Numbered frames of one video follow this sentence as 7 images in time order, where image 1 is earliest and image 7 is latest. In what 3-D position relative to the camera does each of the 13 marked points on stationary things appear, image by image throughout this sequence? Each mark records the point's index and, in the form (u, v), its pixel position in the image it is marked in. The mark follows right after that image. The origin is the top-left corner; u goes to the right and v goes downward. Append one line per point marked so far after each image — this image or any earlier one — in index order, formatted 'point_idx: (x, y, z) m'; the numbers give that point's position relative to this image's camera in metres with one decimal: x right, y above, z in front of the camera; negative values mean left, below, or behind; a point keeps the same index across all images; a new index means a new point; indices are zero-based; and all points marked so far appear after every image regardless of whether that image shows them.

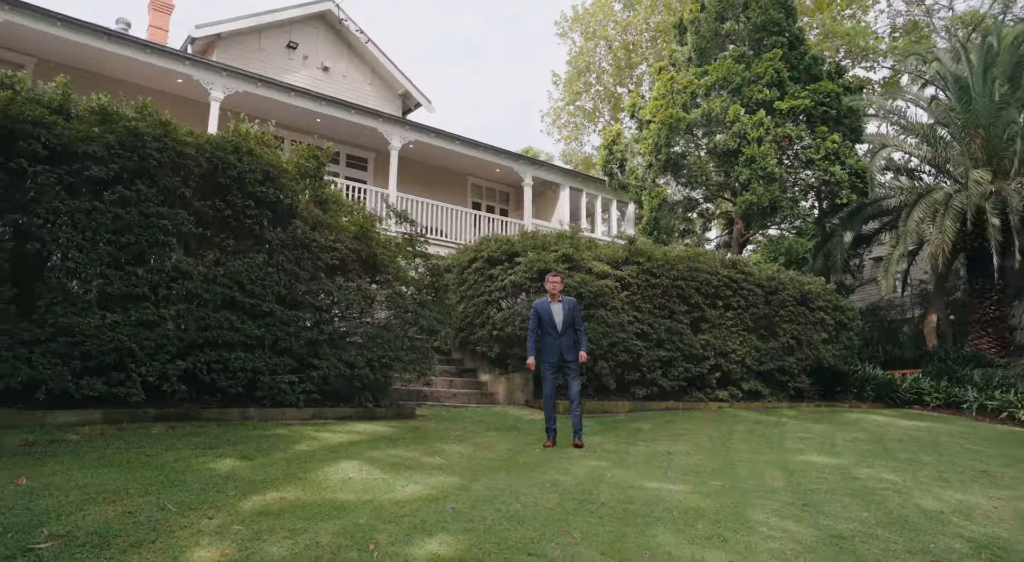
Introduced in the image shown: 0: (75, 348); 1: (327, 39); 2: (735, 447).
0: (-3.6, -0.5, +5.2) m
1: (-5.7, +7.4, +19.1) m
2: (+2.9, -2.2, +8.1) m
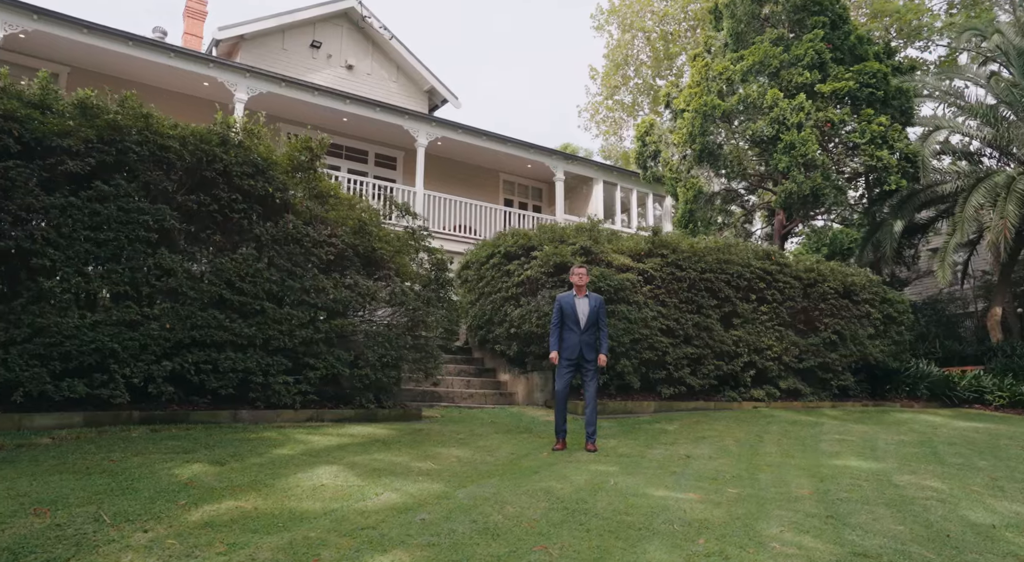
0: (-3.7, -0.5, +5.0) m
1: (-4.9, +7.4, +19.1) m
2: (+3.0, -2.0, +7.6) m
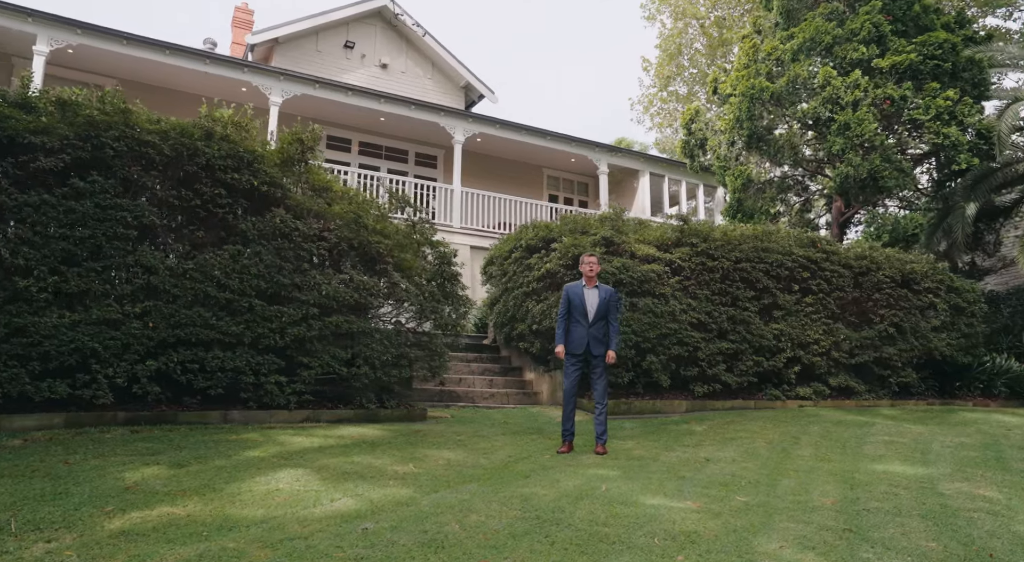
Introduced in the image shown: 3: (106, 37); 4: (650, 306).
0: (-3.8, -0.5, +5.0) m
1: (-3.9, +7.4, +19.1) m
2: (+3.1, -1.9, +6.9) m
3: (-8.9, +5.4, +13.9) m
4: (+2.0, -0.4, +9.2) m
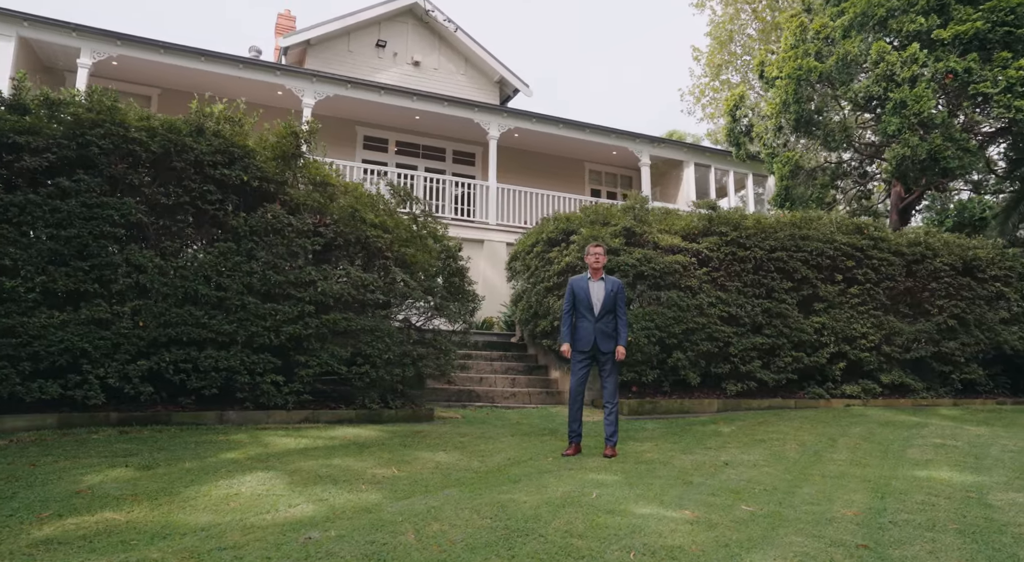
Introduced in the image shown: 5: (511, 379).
0: (-3.9, -0.5, +5.0) m
1: (-2.9, +7.5, +19.1) m
2: (+3.2, -1.8, +6.3) m
3: (-8.3, +5.3, +14.3) m
4: (+2.2, -0.3, +8.6) m
5: (0.0, -1.5, +9.9) m
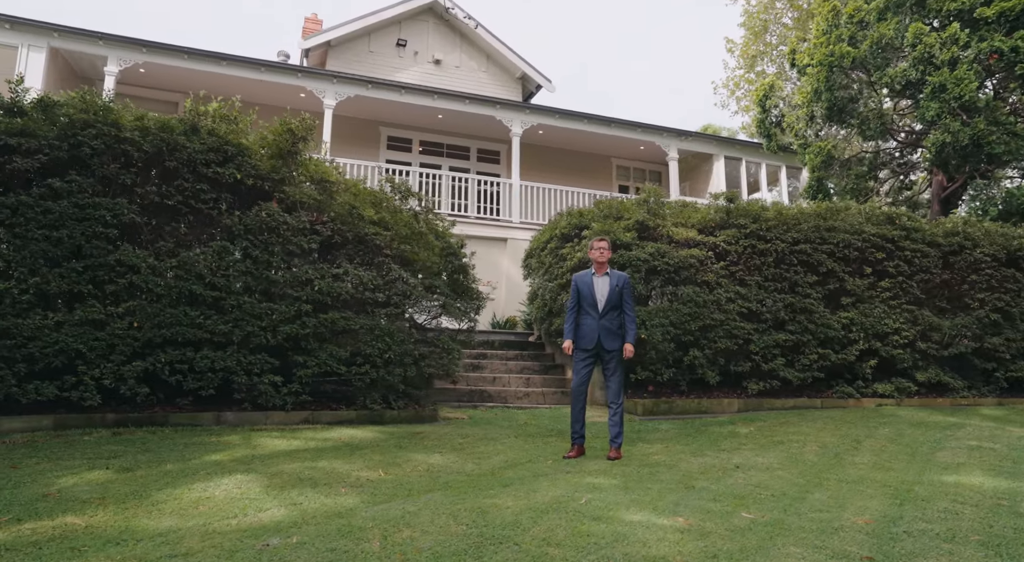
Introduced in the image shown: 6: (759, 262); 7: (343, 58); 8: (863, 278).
0: (-4.0, -0.6, +5.1) m
1: (-2.2, +7.5, +19.0) m
2: (+3.2, -1.7, +5.9) m
3: (-7.9, +5.2, +14.6) m
4: (+2.4, -0.2, +8.3) m
5: (+0.2, -1.5, +9.7) m
6: (+3.4, +0.3, +8.8) m
7: (-4.8, +6.3, +17.9) m
8: (+5.2, 0.0, +9.3) m
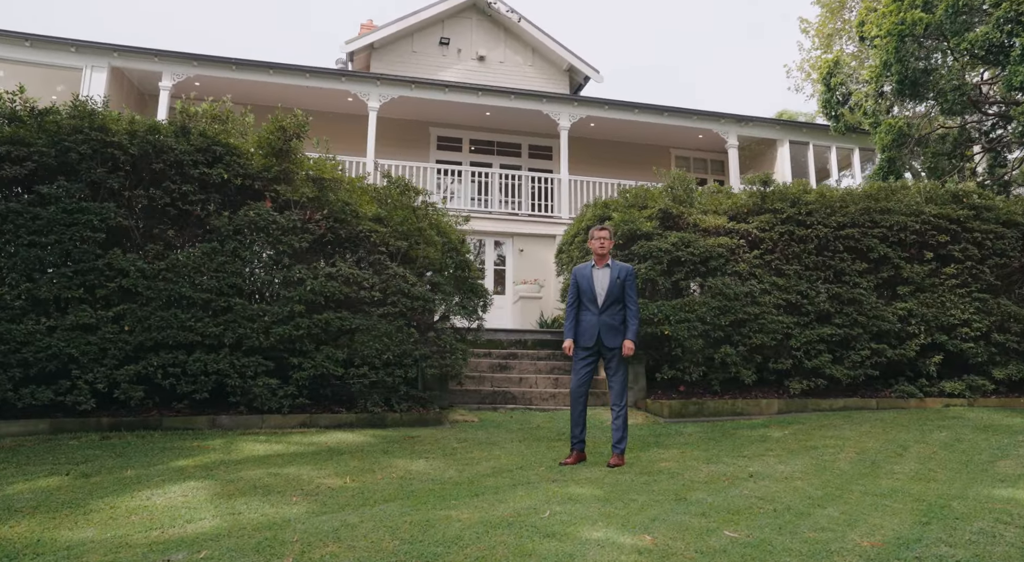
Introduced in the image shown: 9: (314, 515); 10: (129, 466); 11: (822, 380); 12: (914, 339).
0: (-4.1, -0.6, +5.2) m
1: (-1.0, +7.5, +18.9) m
2: (+3.1, -1.6, +5.2) m
3: (-7.1, +5.1, +15.1) m
4: (+2.5, -0.1, +7.7) m
5: (+0.6, -1.4, +9.3) m
6: (+3.7, +0.4, +8.0) m
7: (-3.6, +6.2, +18.1) m
8: (+5.4, +0.2, +8.3) m
9: (-1.2, -1.4, +3.7) m
10: (-2.6, -1.3, +4.4) m
11: (+3.9, -1.2, +8.0) m
12: (+5.1, -0.8, +8.1) m
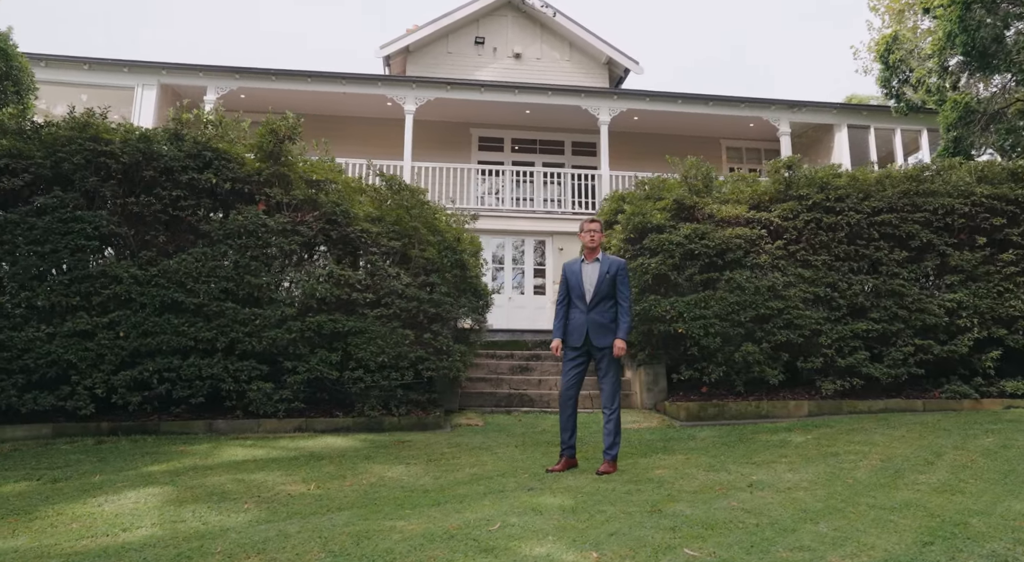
0: (-4.3, -0.7, +5.4) m
1: (+0.1, +7.5, +18.7) m
2: (+3.0, -1.5, +4.7) m
3: (-6.3, +4.9, +15.6) m
4: (+2.6, 0.0, +7.2) m
5: (+0.9, -1.4, +9.0) m
6: (+3.7, +0.5, +7.4) m
7: (-2.6, +6.1, +18.2) m
8: (+5.5, +0.4, +7.5) m
9: (-1.4, -1.4, +3.6) m
10: (-2.9, -1.3, +4.4) m
11: (+4.0, -1.1, +7.3) m
12: (+5.3, -0.6, +7.3) m
